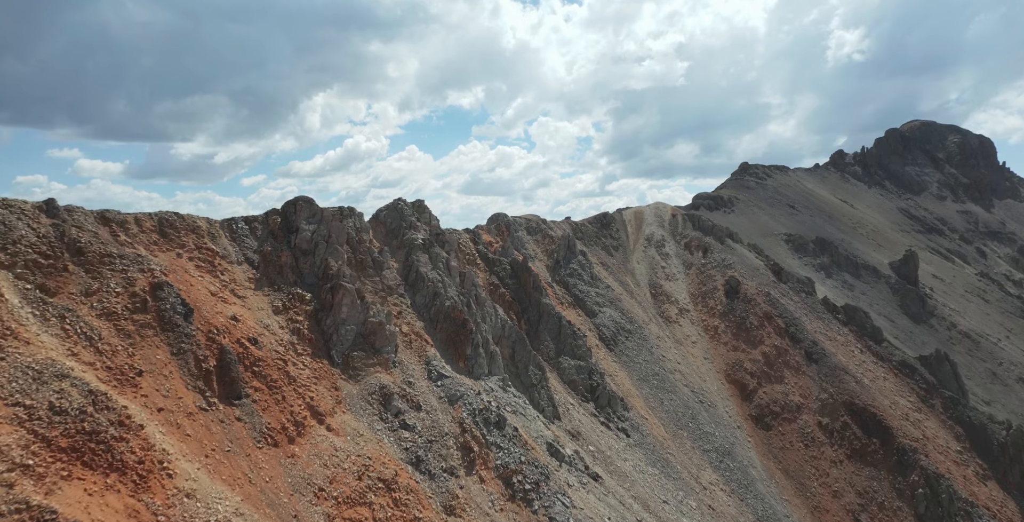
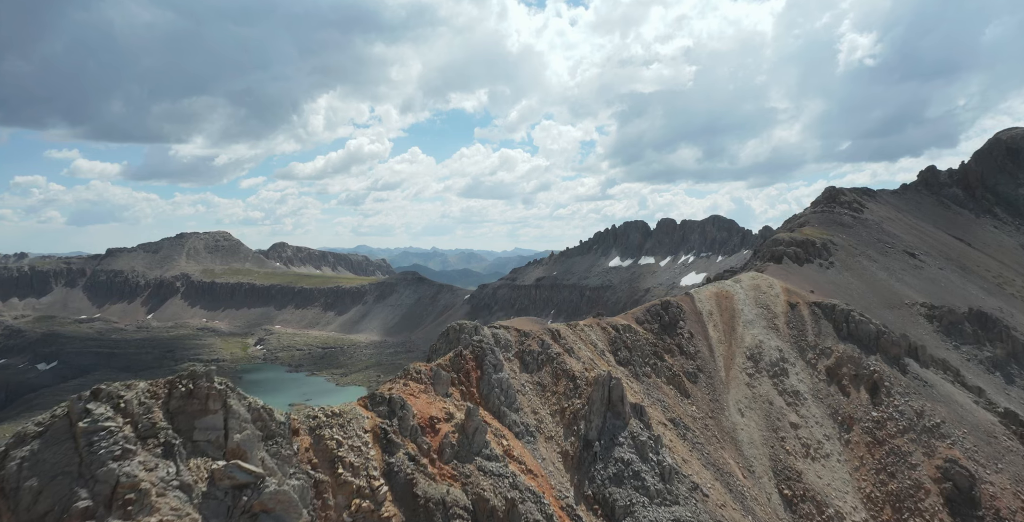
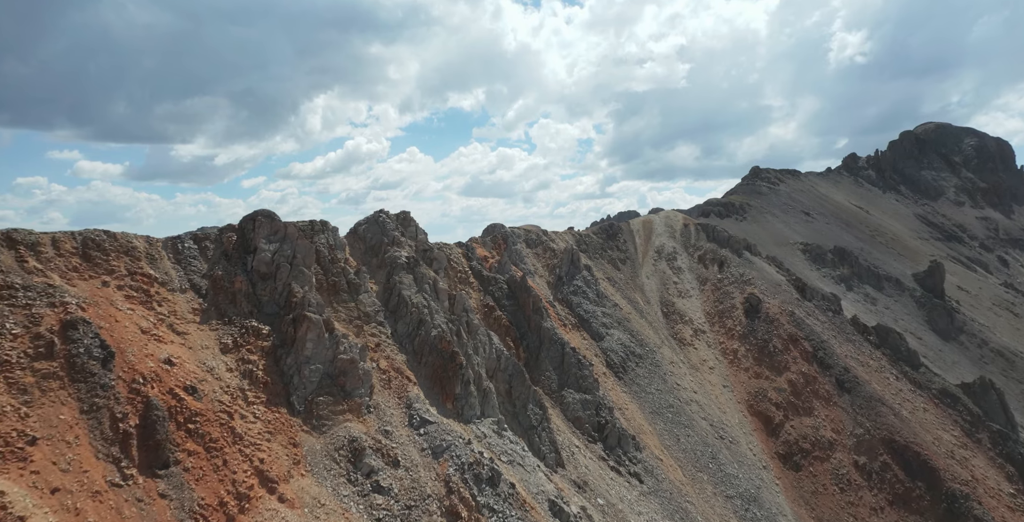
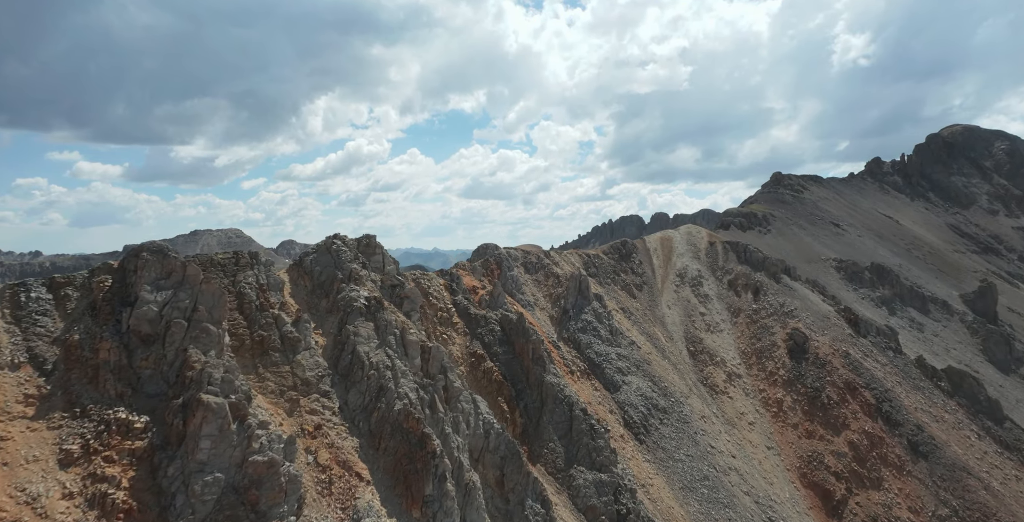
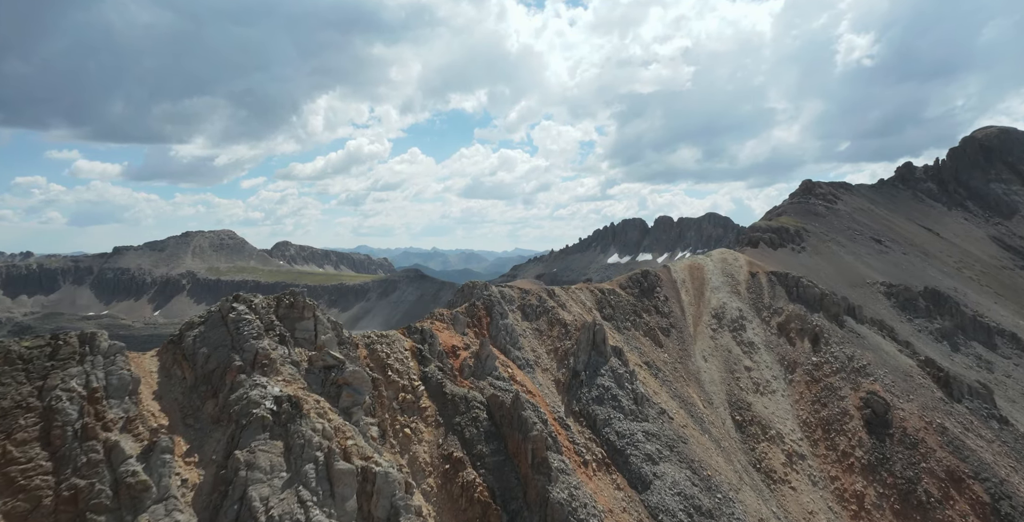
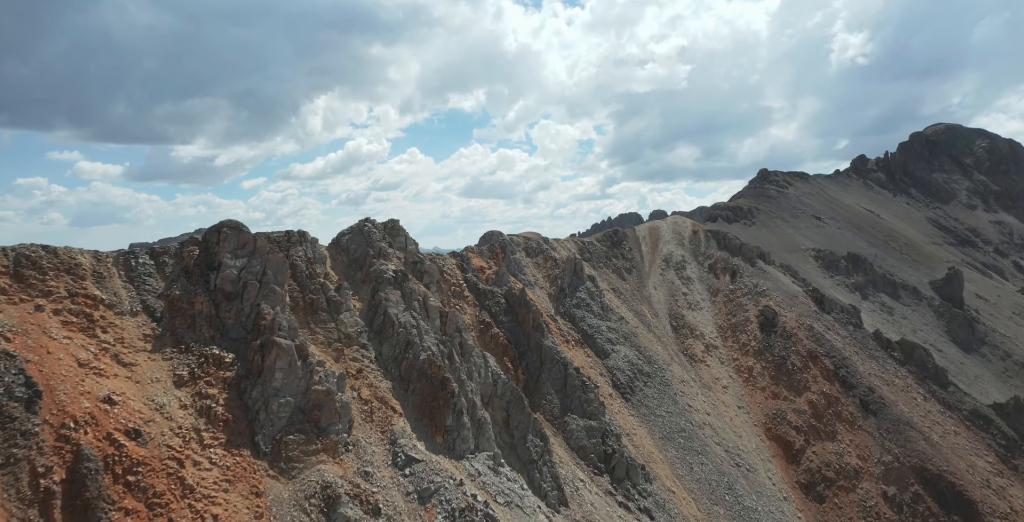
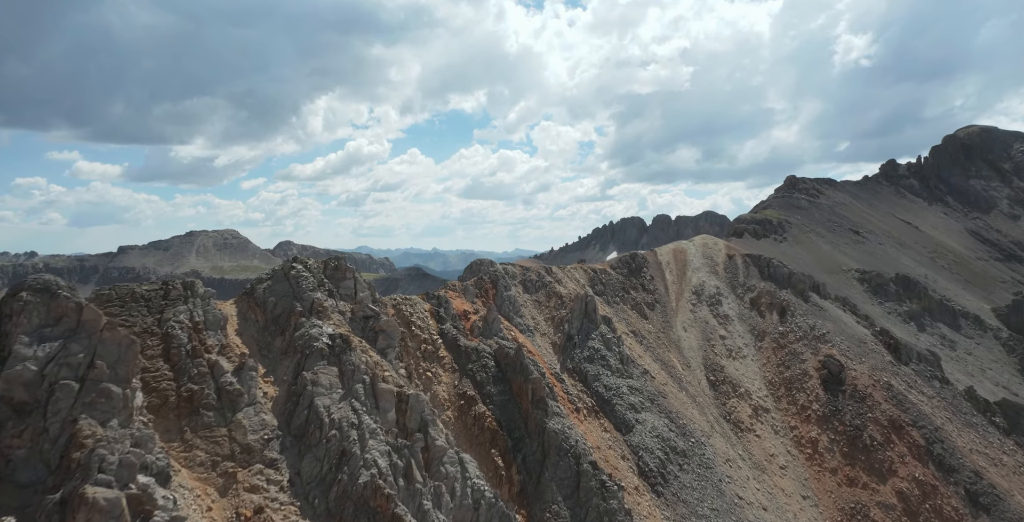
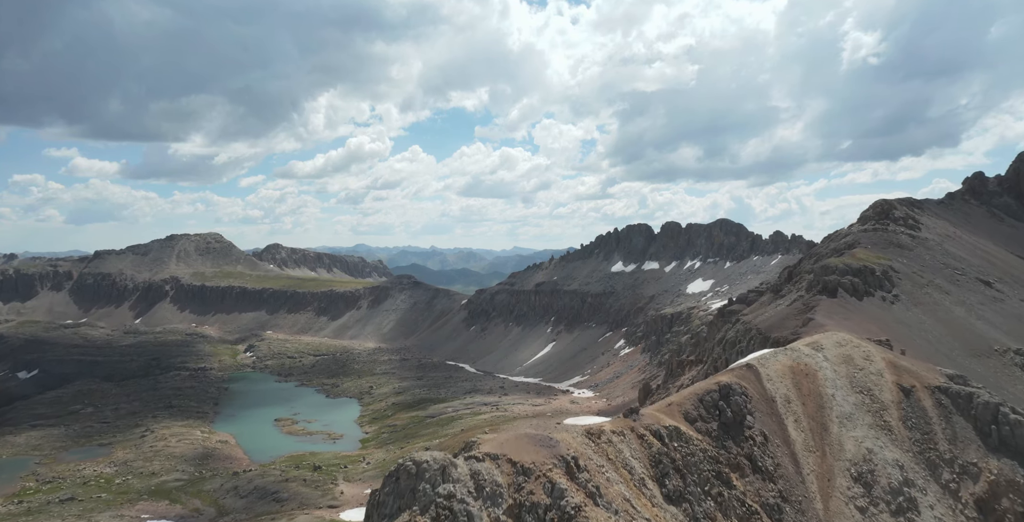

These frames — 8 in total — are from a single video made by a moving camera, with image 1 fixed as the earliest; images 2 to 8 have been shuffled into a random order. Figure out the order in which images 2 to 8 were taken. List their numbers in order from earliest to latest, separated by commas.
3, 6, 4, 7, 5, 2, 8
